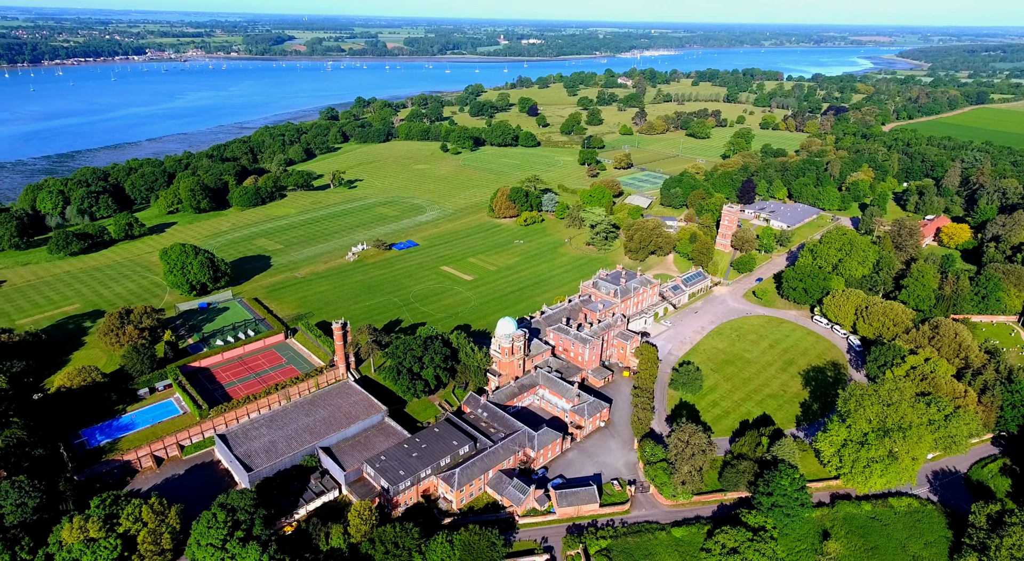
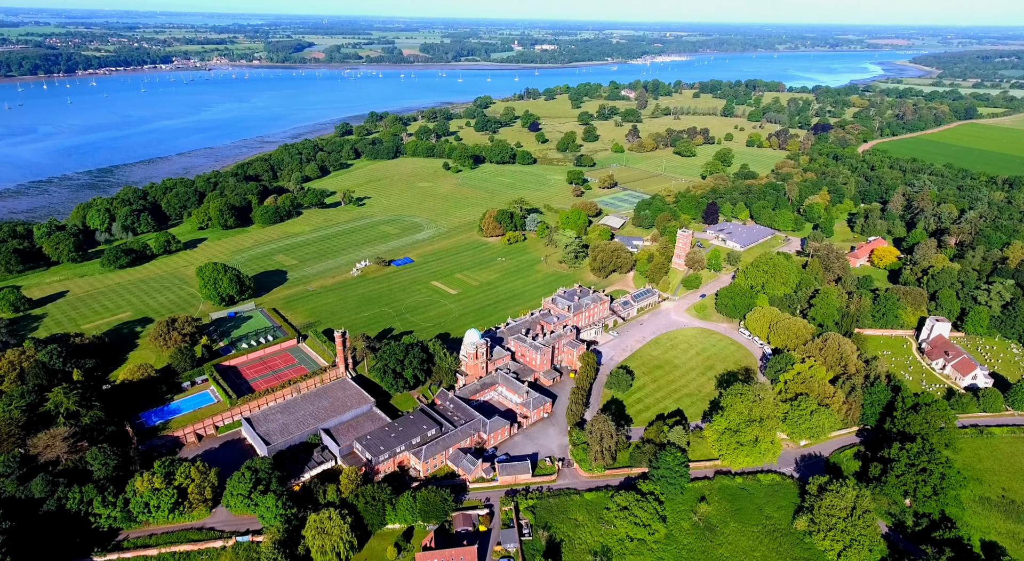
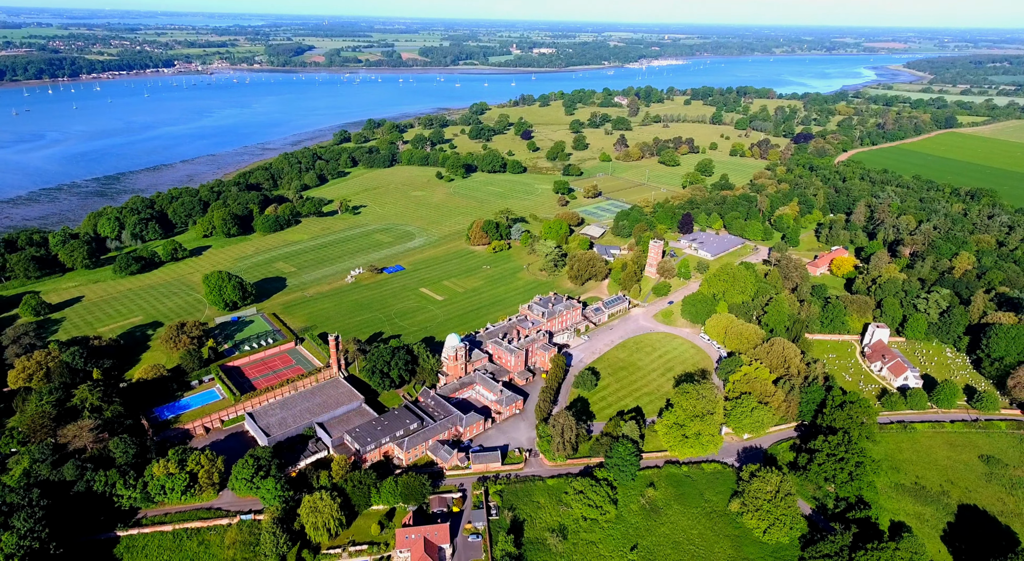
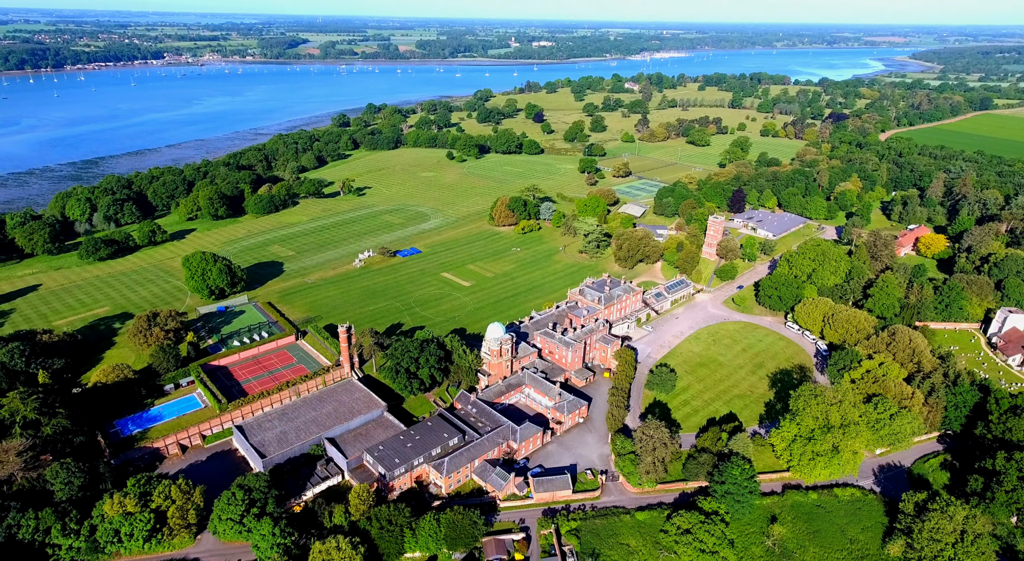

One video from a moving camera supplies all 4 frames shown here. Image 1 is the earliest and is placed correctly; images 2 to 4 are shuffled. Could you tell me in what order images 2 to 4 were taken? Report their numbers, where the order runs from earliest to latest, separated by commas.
4, 2, 3
